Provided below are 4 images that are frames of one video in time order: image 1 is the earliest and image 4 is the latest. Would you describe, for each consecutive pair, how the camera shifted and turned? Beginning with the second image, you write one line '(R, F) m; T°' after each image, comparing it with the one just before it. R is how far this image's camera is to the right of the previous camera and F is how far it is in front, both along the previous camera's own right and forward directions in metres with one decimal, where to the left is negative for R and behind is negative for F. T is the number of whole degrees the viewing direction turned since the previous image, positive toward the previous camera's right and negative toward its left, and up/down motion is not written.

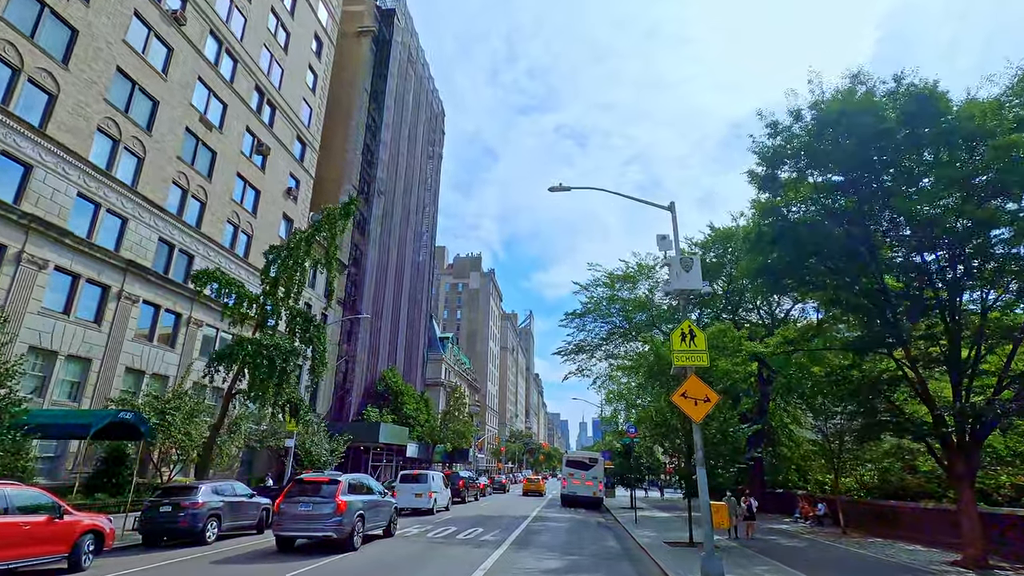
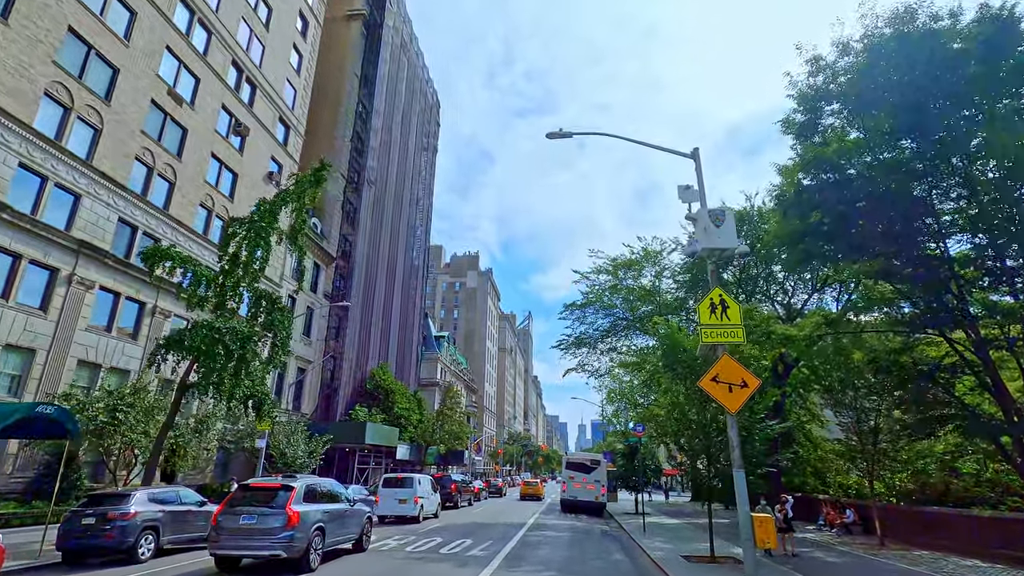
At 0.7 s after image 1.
(+0.2, +2.1) m; 0°
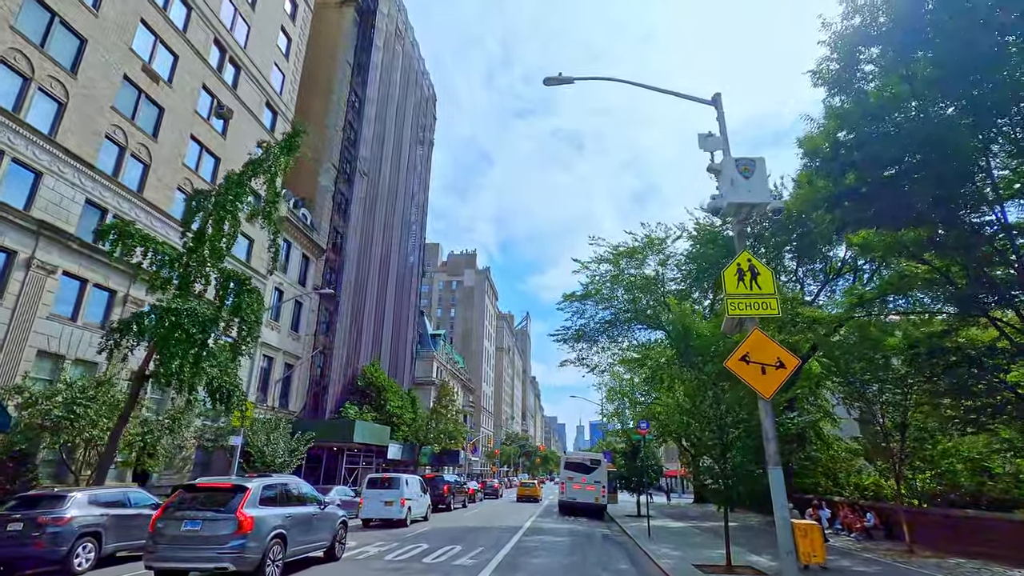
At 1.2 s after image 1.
(+0.1, +1.4) m; 0°
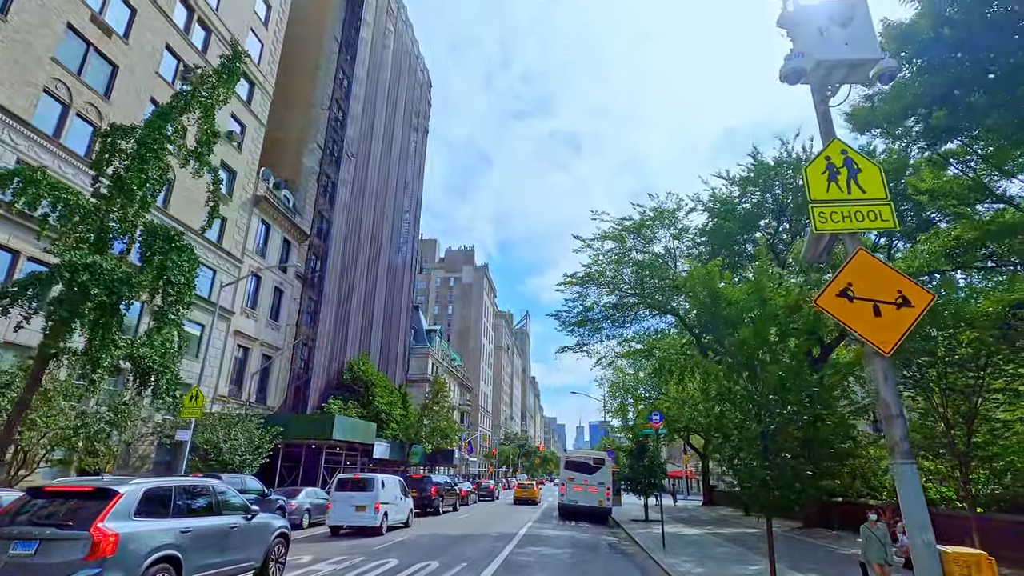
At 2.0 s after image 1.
(+0.2, +2.5) m; 0°
